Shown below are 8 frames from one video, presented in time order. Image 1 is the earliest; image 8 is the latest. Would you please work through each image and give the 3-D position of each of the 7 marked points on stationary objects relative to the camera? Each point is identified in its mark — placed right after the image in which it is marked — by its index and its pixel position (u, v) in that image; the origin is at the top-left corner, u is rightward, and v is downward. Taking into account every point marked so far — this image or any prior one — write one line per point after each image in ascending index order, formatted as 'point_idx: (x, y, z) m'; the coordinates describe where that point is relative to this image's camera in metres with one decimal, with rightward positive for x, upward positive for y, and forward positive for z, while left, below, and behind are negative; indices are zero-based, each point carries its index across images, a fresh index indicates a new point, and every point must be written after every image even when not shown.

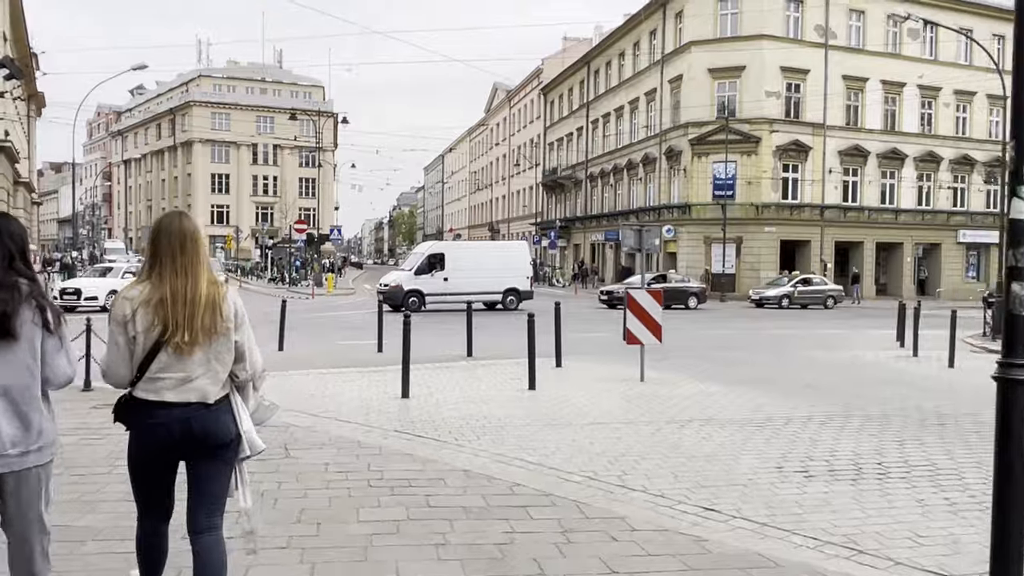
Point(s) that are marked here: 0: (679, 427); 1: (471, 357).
0: (+1.8, -1.5, +9.4) m
1: (-0.8, -1.3, +15.8) m
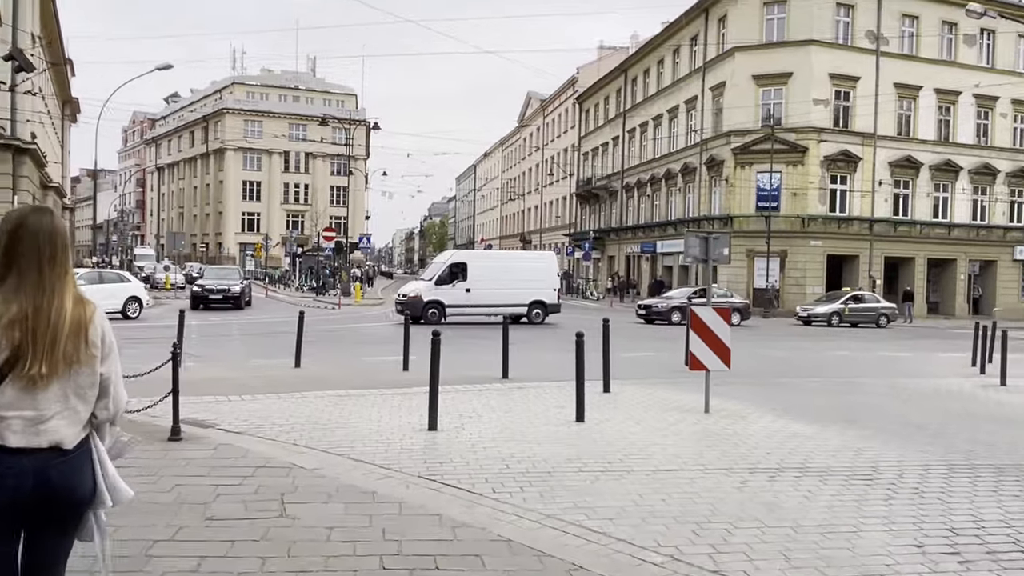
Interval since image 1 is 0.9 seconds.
0: (+2.3, -1.7, +7.6) m
1: (-0.1, -1.5, +14.1) m
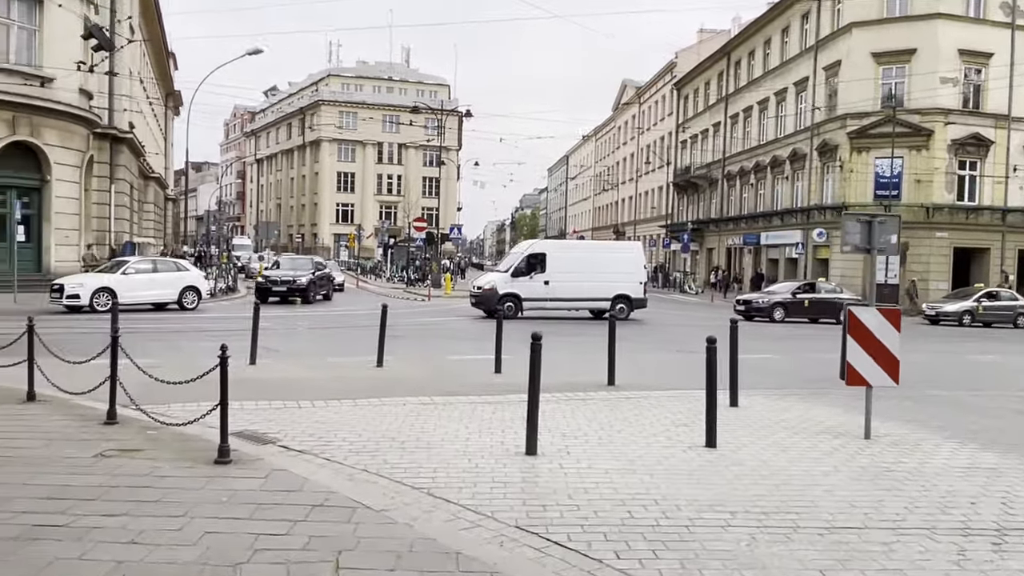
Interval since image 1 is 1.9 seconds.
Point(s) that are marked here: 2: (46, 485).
0: (+3.1, -1.7, +5.6) m
1: (+1.4, -1.4, +12.2) m
2: (-3.4, -1.4, +6.3) m
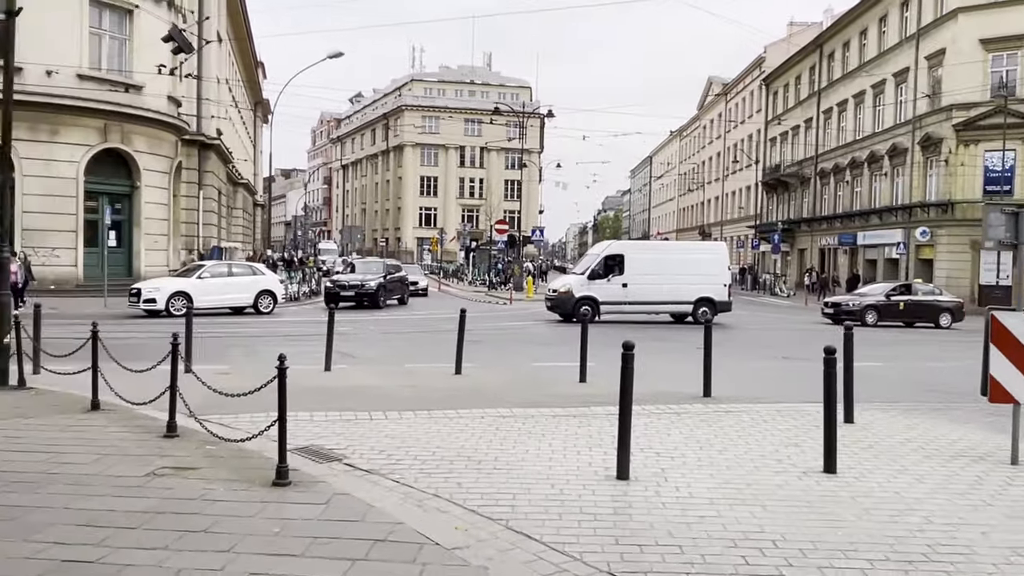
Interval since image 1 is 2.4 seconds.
0: (+3.6, -1.7, +4.4) m
1: (+2.5, -1.4, +11.2) m
2: (-2.8, -1.5, +5.8) m
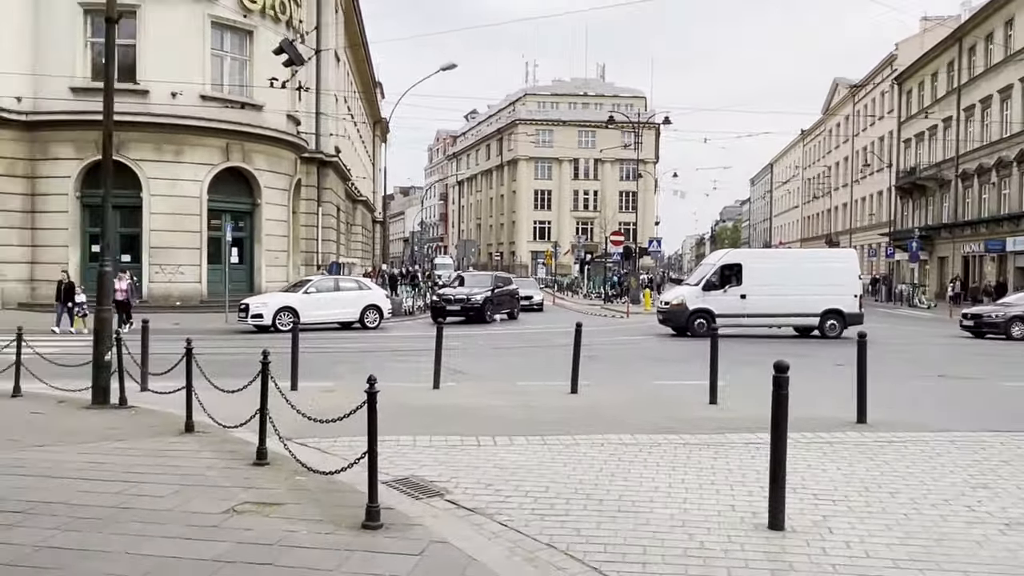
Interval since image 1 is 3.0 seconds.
0: (+4.1, -1.7, +2.8) m
1: (+3.9, -1.5, +9.7) m
2: (-2.1, -1.5, +5.0) m
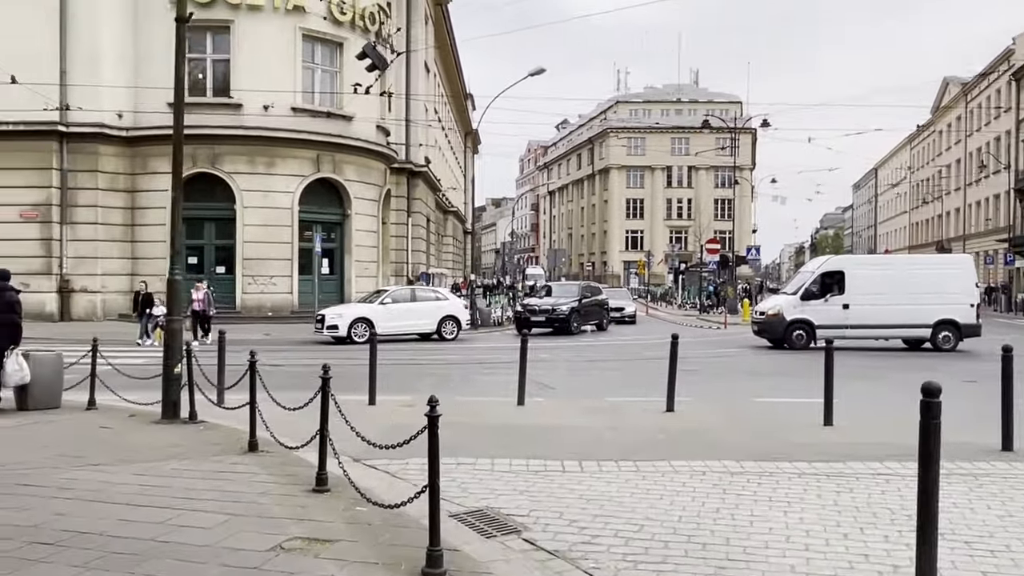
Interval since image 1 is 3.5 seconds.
0: (+4.2, -1.6, +1.5) m
1: (+4.8, -1.6, +8.3) m
2: (-1.6, -1.6, +4.3) m
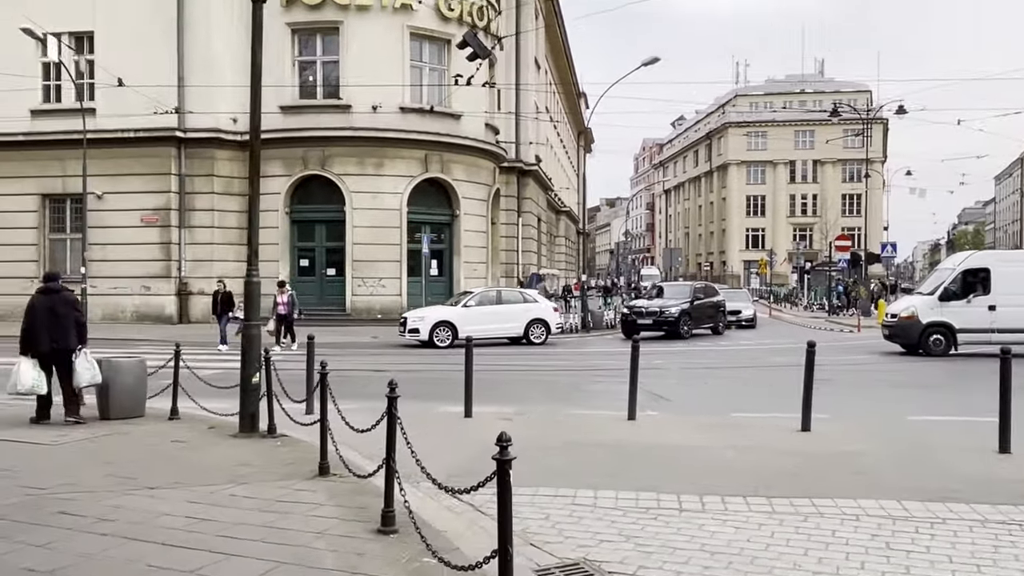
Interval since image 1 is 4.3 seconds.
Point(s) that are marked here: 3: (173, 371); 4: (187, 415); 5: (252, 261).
0: (+4.1, -1.6, -0.3) m
1: (+5.6, -1.6, +6.4) m
2: (-1.3, -1.6, +3.3) m
3: (-4.1, -1.0, +10.6) m
4: (-3.8, -1.5, +10.3) m
5: (-2.8, +0.3, +9.3) m
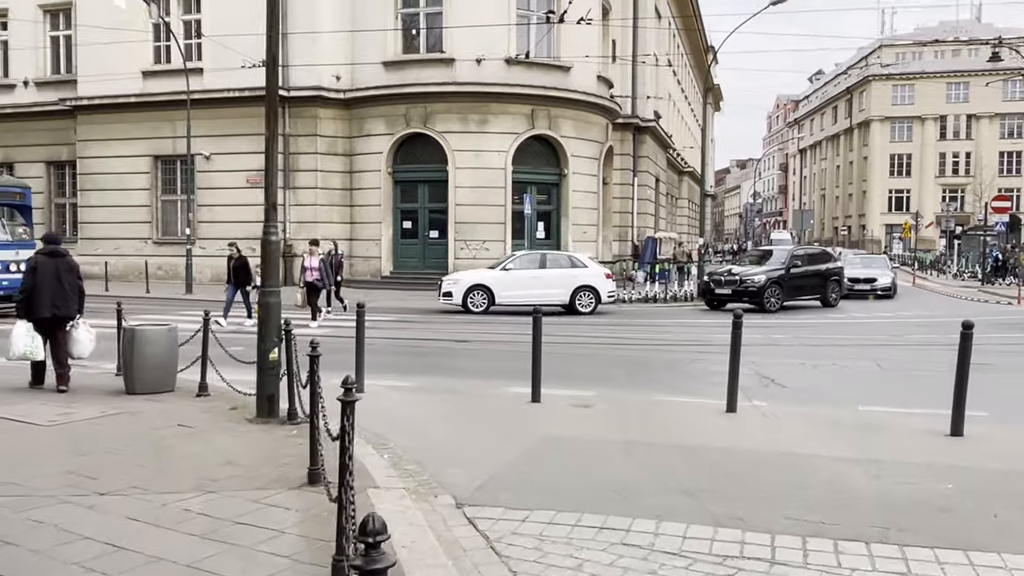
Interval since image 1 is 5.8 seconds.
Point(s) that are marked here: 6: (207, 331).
0: (+3.3, -1.7, -2.5) m
1: (+5.7, -1.4, +4.0) m
2: (-1.6, -1.5, +1.9) m
3: (-3.3, -0.6, +9.5) m
4: (-3.1, -1.1, +9.1) m
5: (-2.2, +0.6, +7.9) m
6: (-3.3, -0.5, +9.5) m
